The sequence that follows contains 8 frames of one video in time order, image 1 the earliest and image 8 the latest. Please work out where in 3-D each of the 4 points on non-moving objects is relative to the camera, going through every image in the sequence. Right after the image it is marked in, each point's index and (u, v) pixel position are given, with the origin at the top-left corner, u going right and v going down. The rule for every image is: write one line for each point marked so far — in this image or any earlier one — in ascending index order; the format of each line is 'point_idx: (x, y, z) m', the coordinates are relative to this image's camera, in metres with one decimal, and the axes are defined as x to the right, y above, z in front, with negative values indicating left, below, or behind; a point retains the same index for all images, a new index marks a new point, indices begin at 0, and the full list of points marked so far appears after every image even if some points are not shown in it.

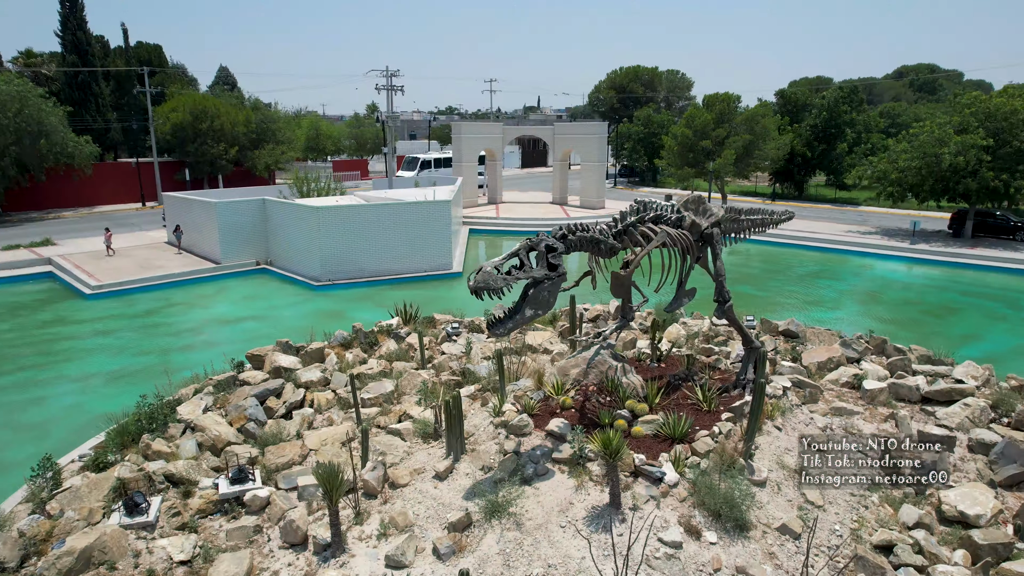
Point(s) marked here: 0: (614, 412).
0: (+1.1, -1.3, +7.1) m
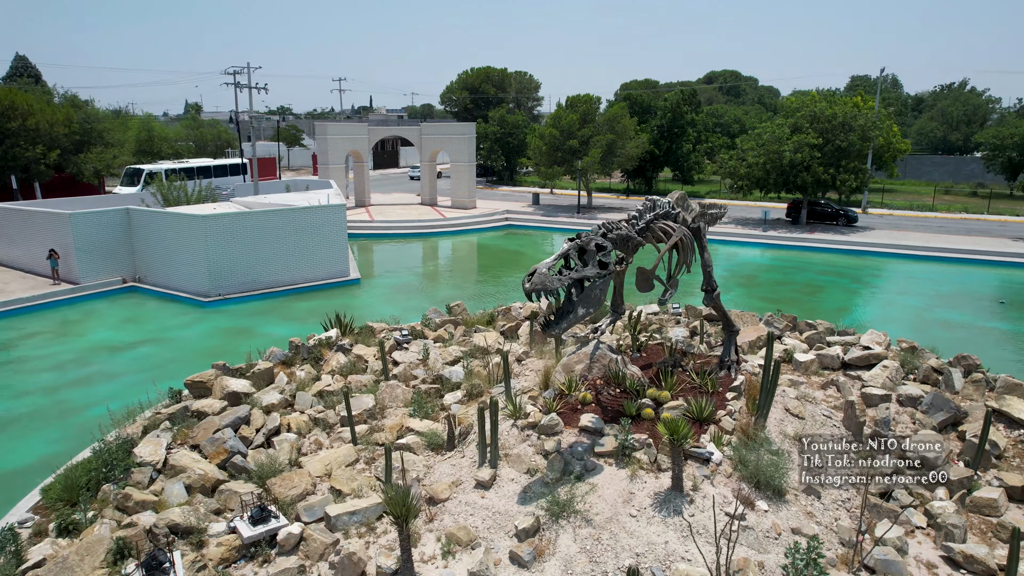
0: (+1.4, -1.3, +7.4) m
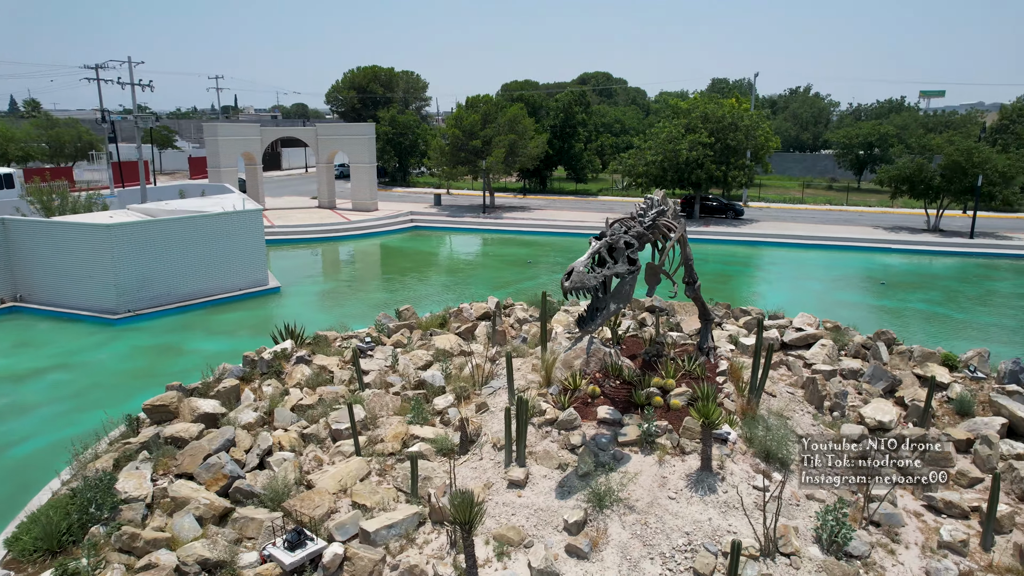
0: (+1.5, -1.2, +7.8) m
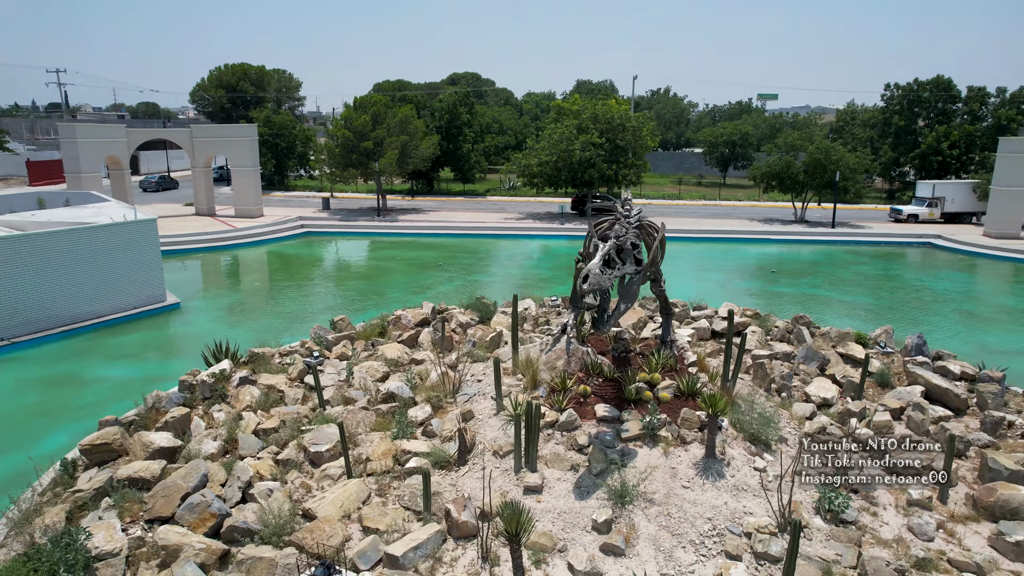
0: (+1.4, -1.2, +8.0) m
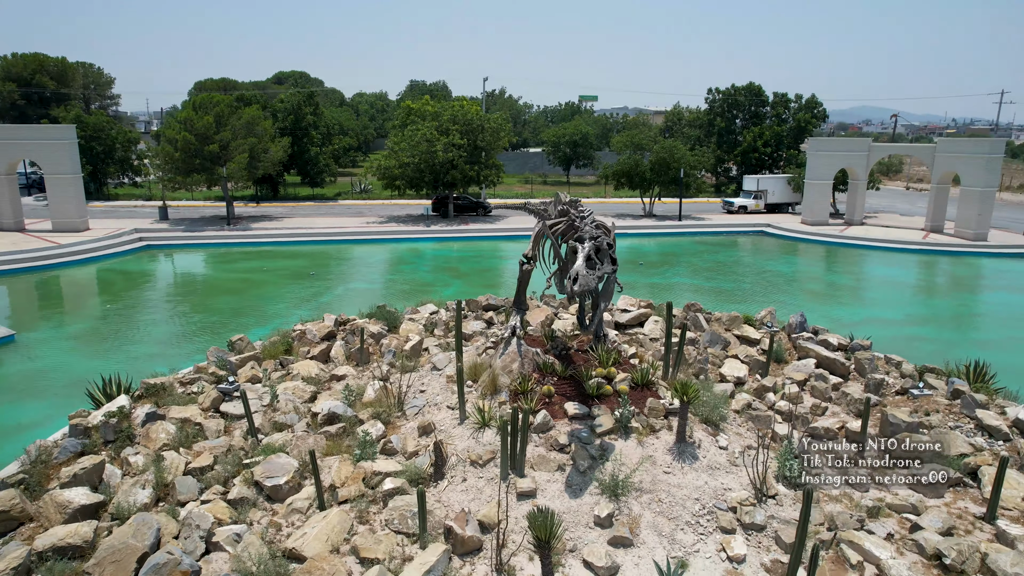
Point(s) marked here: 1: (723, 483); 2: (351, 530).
0: (+1.0, -1.2, +8.3) m
1: (+2.2, -2.1, +7.0) m
2: (-1.6, -2.3, +6.5) m
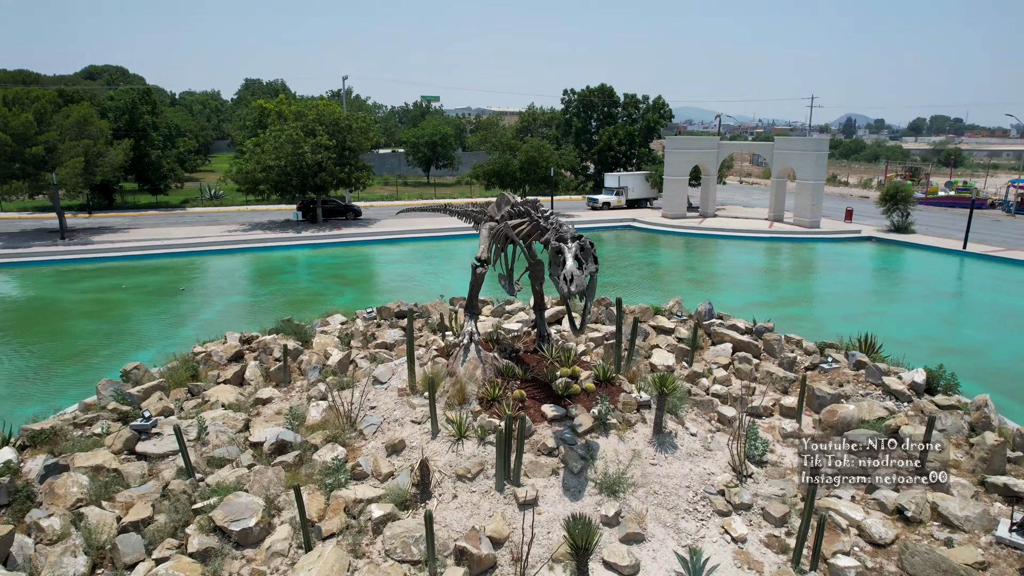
0: (+0.5, -1.2, +8.2) m
1: (+2.1, -2.0, +7.3) m
2: (-1.4, -2.5, +5.9) m
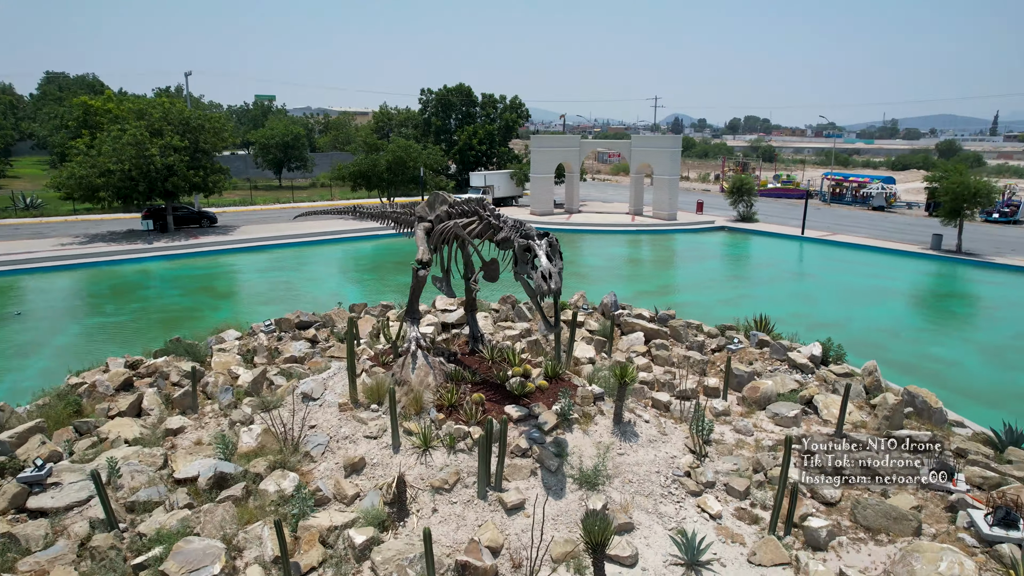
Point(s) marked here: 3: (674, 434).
0: (0.0, -1.2, +8.1) m
1: (+1.8, -1.9, +7.6) m
2: (-1.4, -2.5, +5.4) m
3: (+1.9, -1.7, +8.0) m
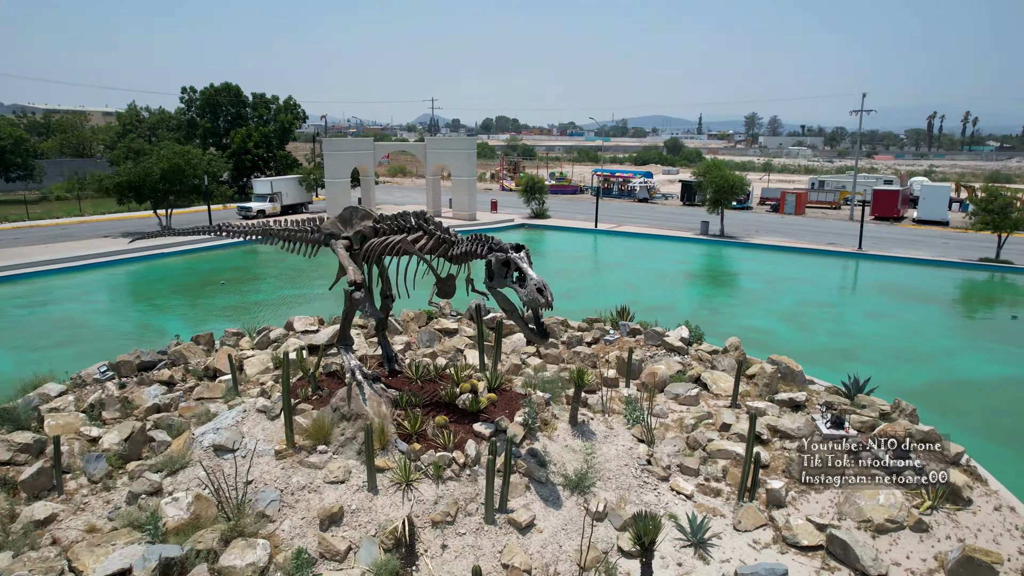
0: (-0.6, -1.3, +7.9) m
1: (+1.3, -1.9, +8.0) m
2: (-0.8, -2.8, +4.9) m
3: (+1.3, -1.7, +8.5) m
